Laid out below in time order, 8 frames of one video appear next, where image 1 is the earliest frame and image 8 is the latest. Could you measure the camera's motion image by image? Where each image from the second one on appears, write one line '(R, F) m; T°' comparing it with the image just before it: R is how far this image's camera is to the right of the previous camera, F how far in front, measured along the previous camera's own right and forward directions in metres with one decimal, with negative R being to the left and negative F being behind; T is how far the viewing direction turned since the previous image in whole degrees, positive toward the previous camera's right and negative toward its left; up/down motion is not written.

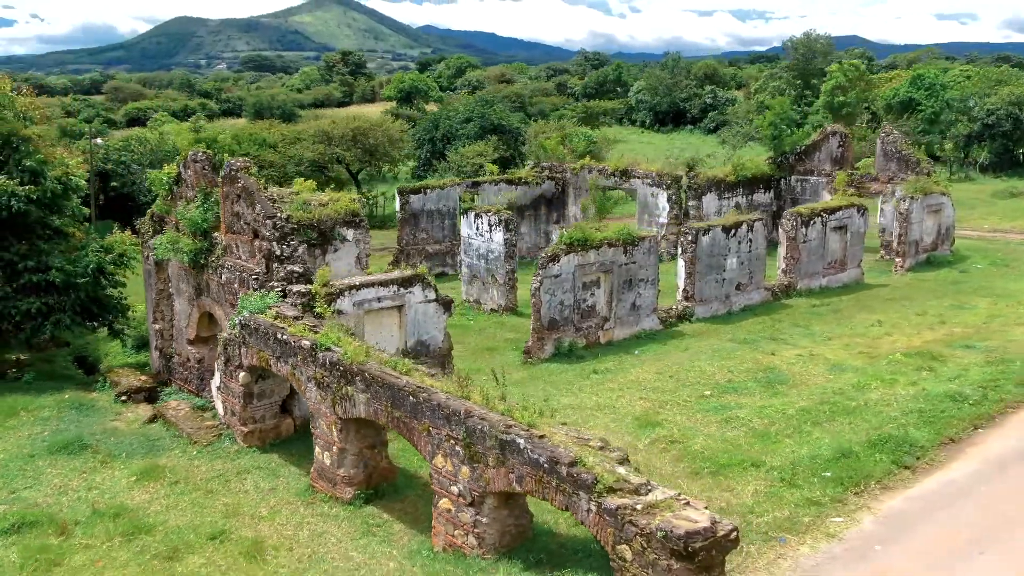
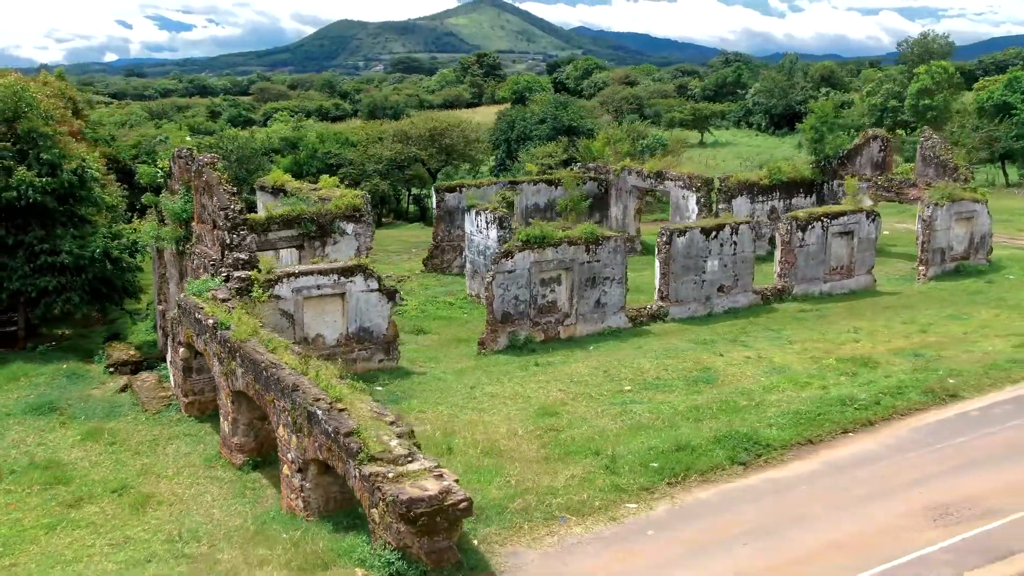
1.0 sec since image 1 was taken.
(+3.2, -0.5) m; -8°
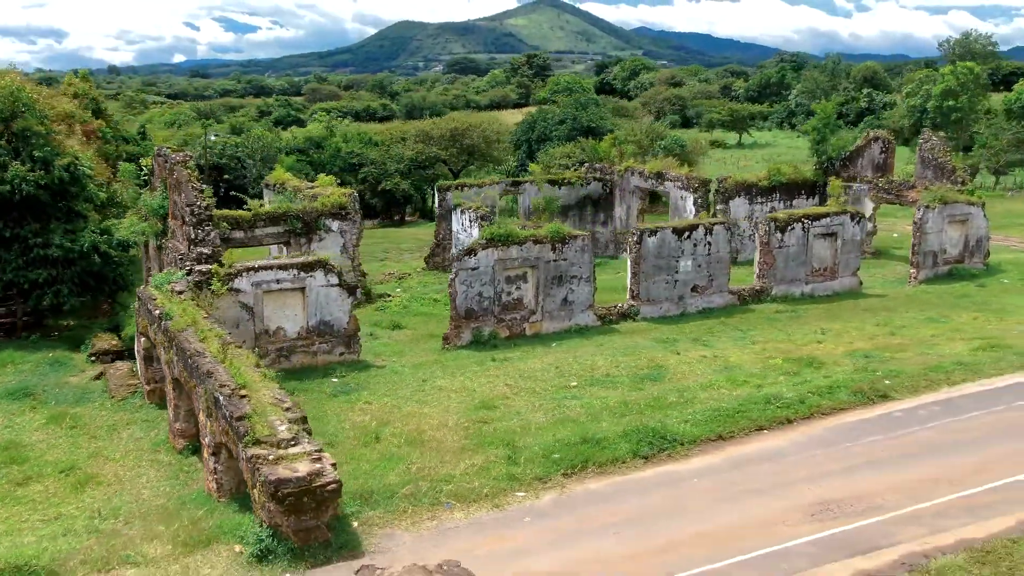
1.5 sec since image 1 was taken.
(+1.6, -0.3) m; -3°
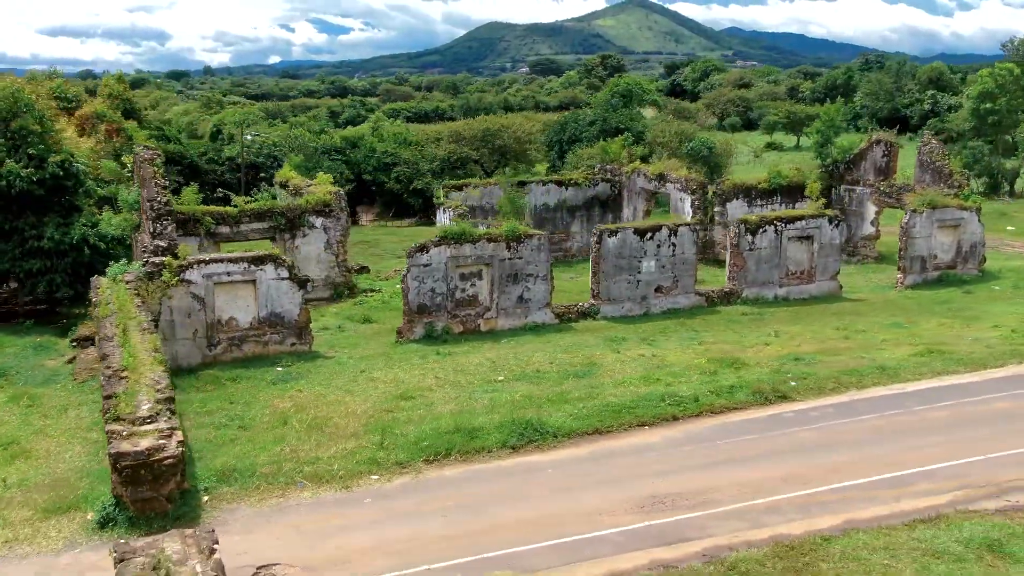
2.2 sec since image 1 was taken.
(+2.4, -0.4) m; -5°
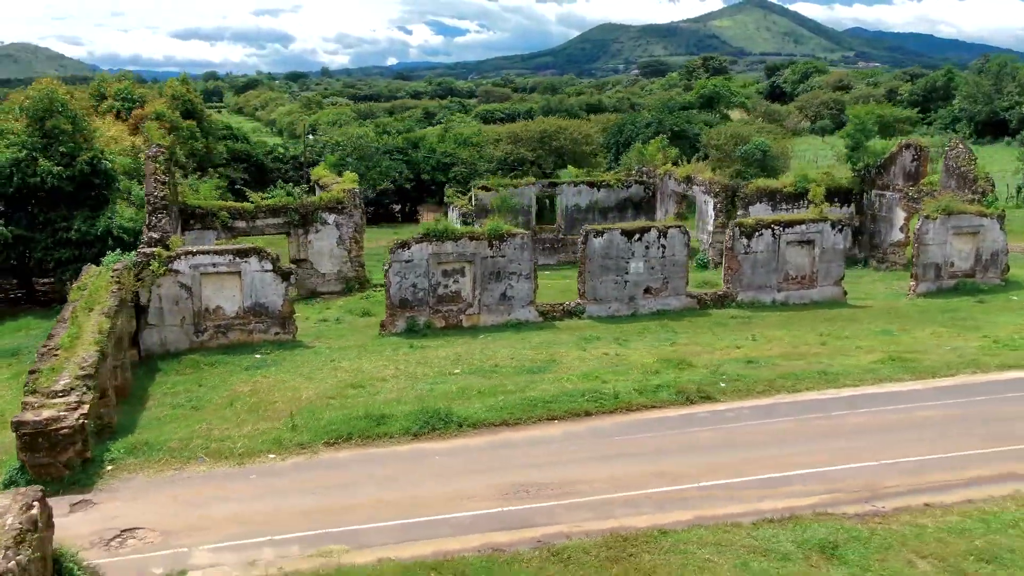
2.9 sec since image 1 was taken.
(+2.4, -0.3) m; -6°
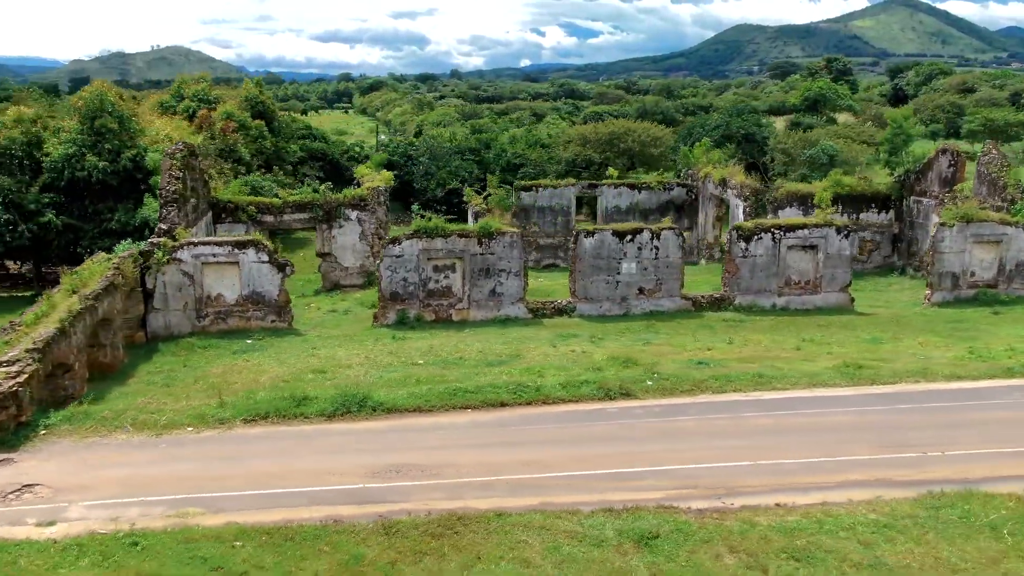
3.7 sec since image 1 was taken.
(+2.7, -0.4) m; -7°
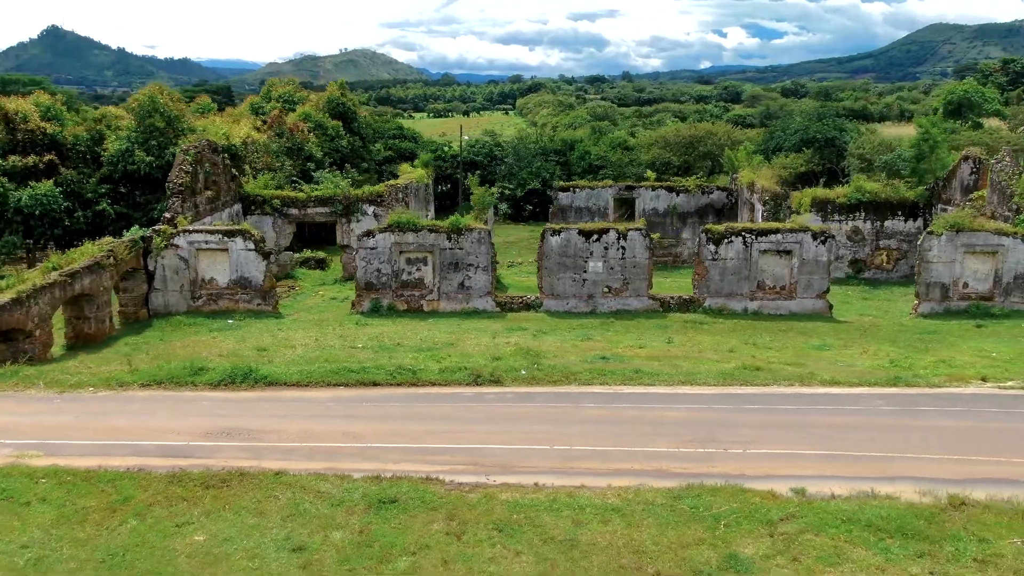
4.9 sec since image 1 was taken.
(+4.2, -0.6) m; -10°
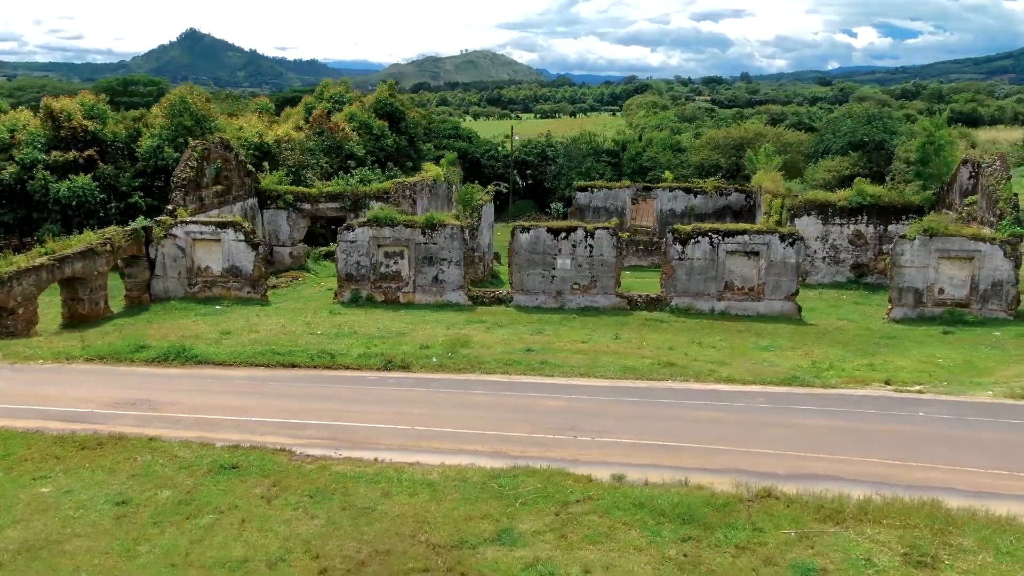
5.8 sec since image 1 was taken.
(+3.1, -0.5) m; -7°
